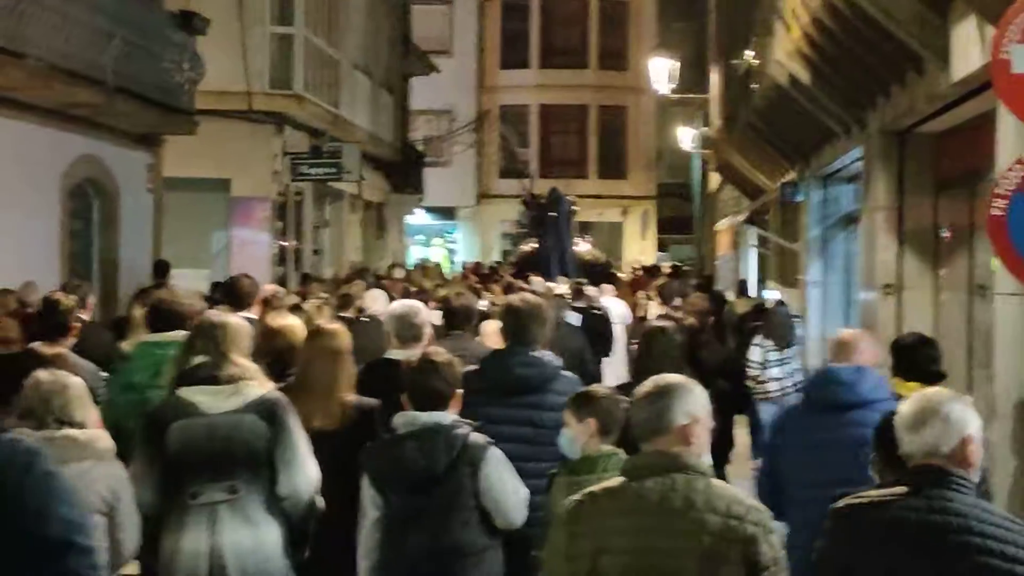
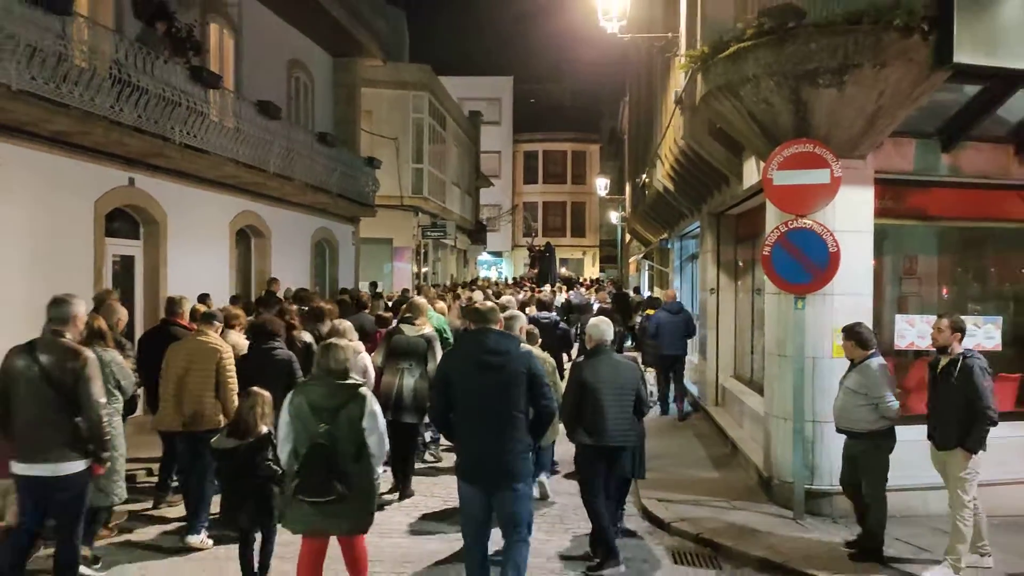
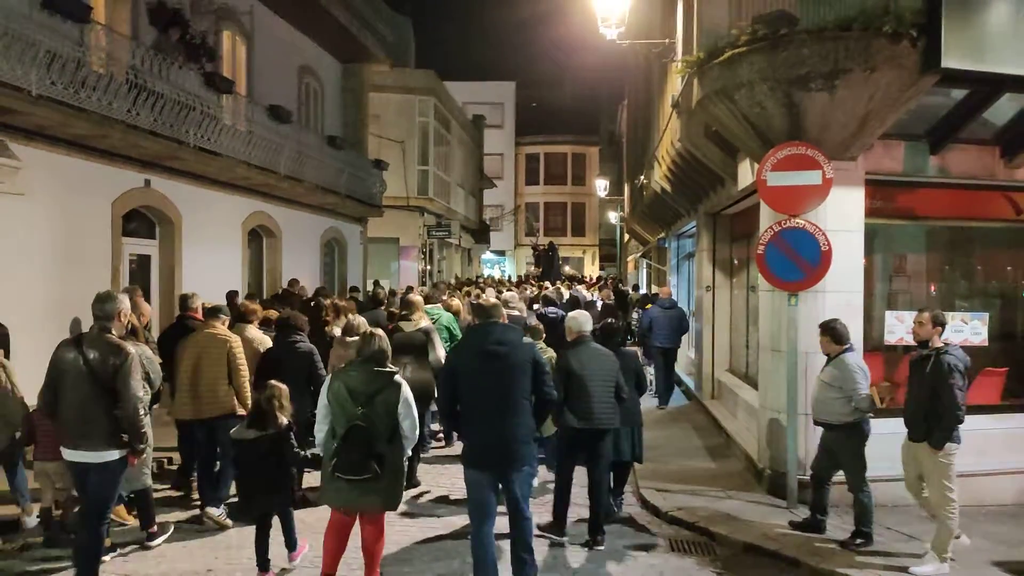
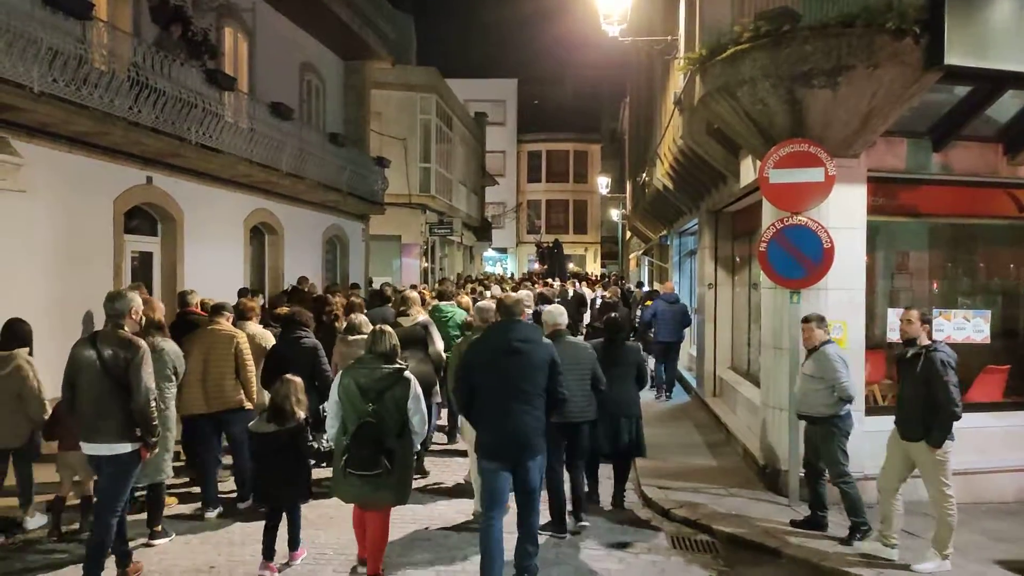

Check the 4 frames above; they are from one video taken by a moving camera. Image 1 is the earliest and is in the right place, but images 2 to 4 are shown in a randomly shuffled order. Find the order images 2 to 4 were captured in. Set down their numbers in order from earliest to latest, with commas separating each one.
2, 3, 4
